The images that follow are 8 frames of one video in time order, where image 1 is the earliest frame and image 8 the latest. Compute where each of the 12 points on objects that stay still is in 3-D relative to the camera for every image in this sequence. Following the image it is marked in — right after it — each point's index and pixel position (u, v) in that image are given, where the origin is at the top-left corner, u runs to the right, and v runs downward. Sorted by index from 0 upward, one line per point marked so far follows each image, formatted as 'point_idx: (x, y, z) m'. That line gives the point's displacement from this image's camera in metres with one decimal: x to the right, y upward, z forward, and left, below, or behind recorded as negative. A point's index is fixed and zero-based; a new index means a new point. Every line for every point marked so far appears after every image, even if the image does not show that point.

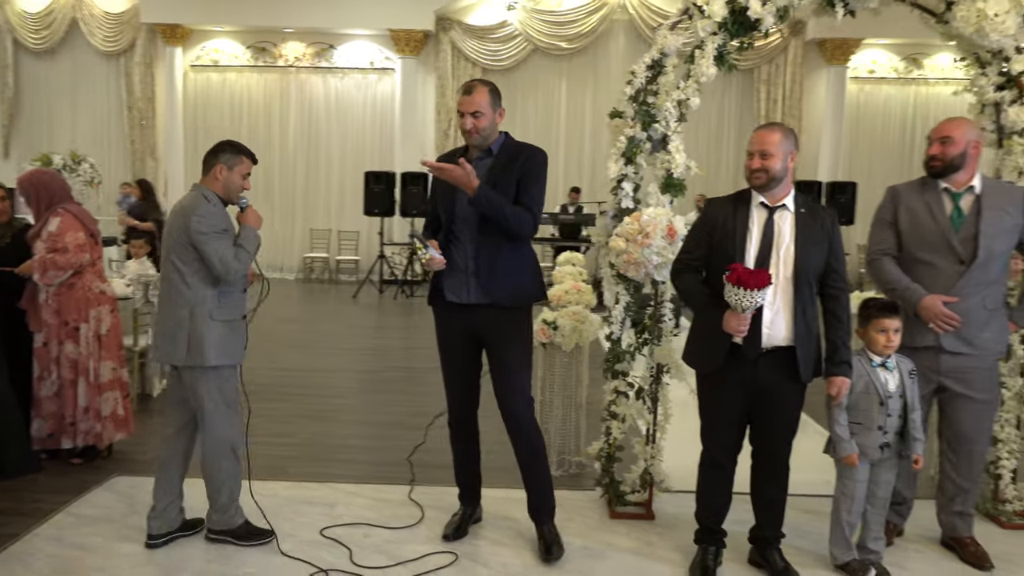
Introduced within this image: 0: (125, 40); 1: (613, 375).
0: (-6.2, +4.0, +13.6) m
1: (+0.5, -0.4, +3.8) m
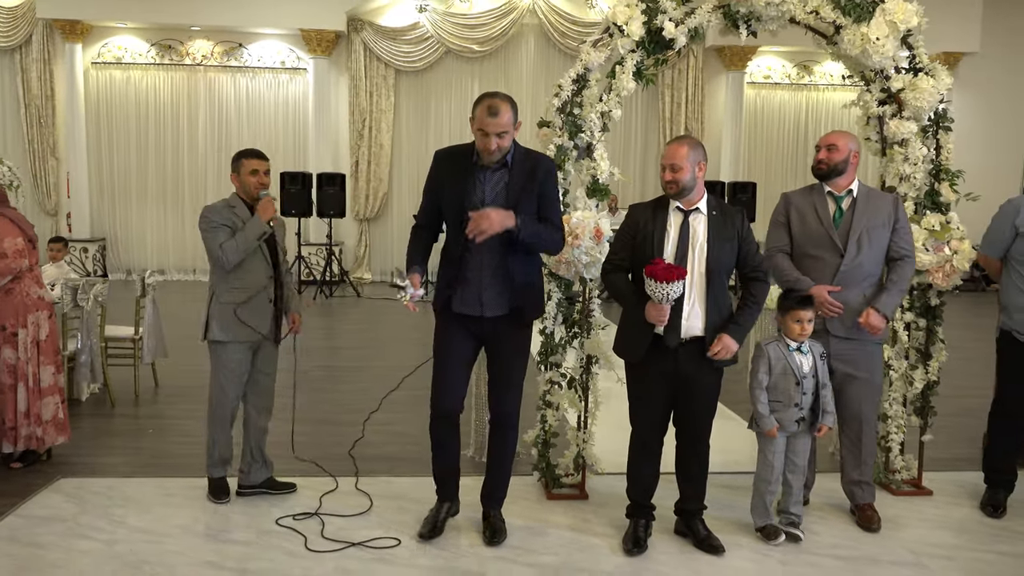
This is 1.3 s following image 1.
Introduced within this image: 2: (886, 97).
0: (-7.6, +3.9, +13.1) m
1: (+0.2, -0.4, +4.1) m
2: (+1.8, +0.9, +4.1) m
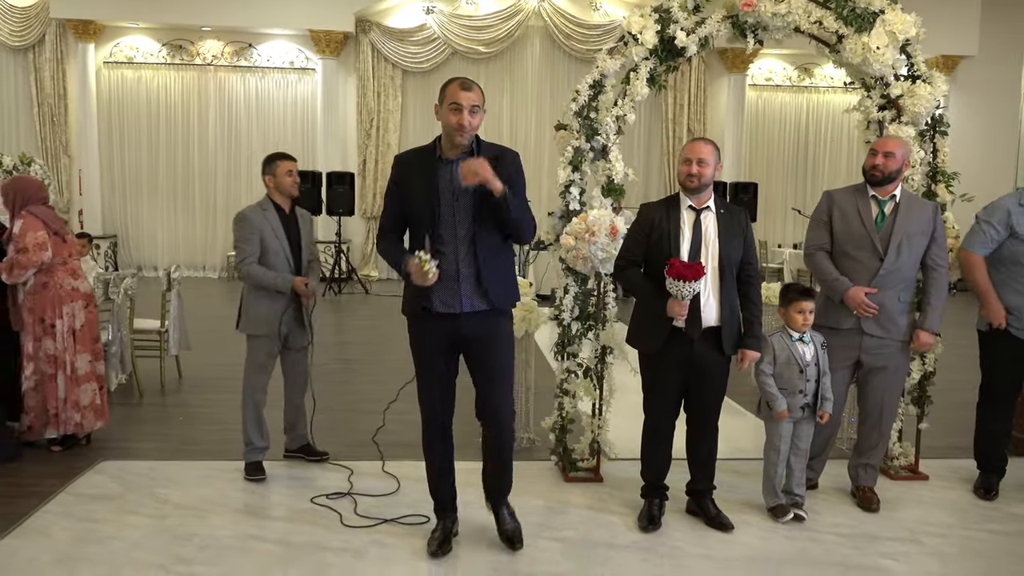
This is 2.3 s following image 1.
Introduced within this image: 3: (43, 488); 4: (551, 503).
0: (-7.5, +4.0, +13.3) m
1: (+0.3, -0.3, +4.3) m
2: (+1.9, +0.9, +4.3) m
3: (-2.2, -0.9, +3.9) m
4: (+0.2, -1.0, +3.9) m
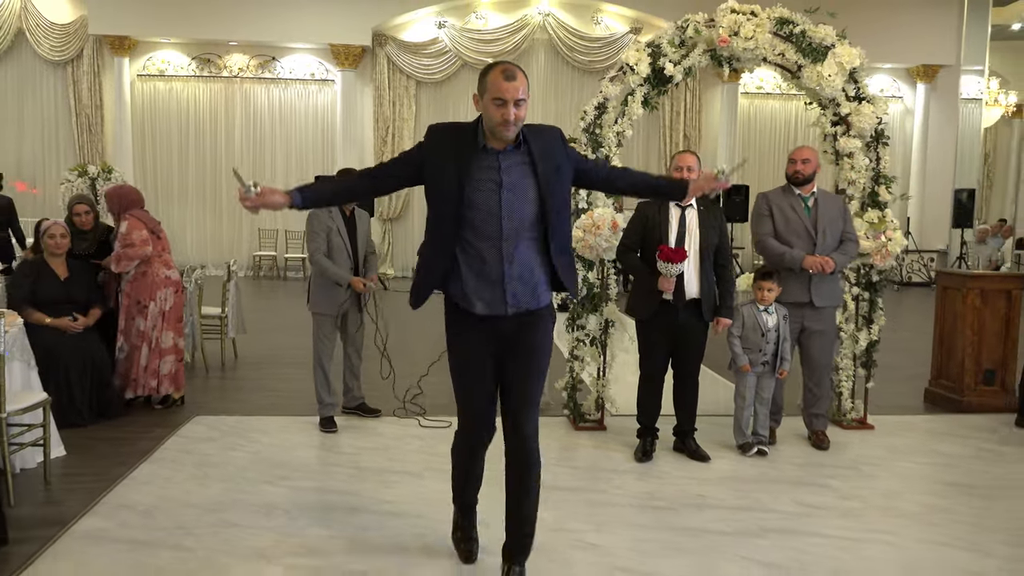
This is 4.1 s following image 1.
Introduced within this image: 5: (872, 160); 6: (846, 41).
0: (-7.4, +4.0, +14.3) m
1: (+0.4, -0.3, +5.2) m
2: (+2.0, +1.0, +5.3) m
3: (-2.0, -0.8, +4.9) m
4: (+0.3, -0.9, +4.8) m
5: (+2.2, +0.8, +5.3) m
6: (+2.0, +1.5, +5.2) m
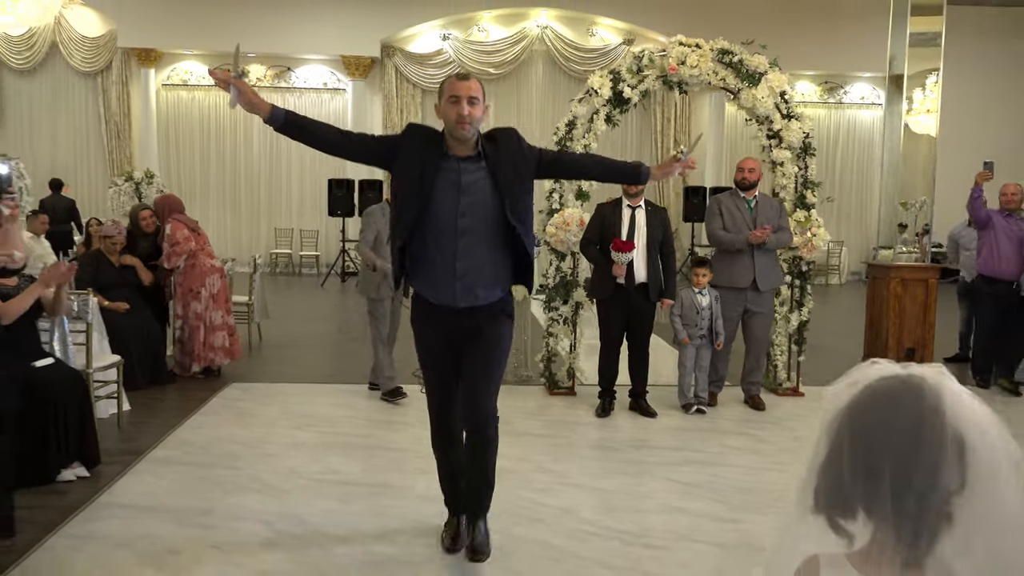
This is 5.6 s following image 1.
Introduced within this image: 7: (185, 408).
0: (-7.4, +4.1, +15.4) m
1: (+0.3, -0.2, +6.2) m
2: (+1.9, +1.1, +6.2) m
3: (-2.2, -0.7, +5.9) m
4: (+0.2, -0.8, +5.8) m
5: (+2.1, +0.9, +6.2) m
6: (+1.9, +1.6, +6.1) m
7: (-2.1, -0.8, +5.5) m
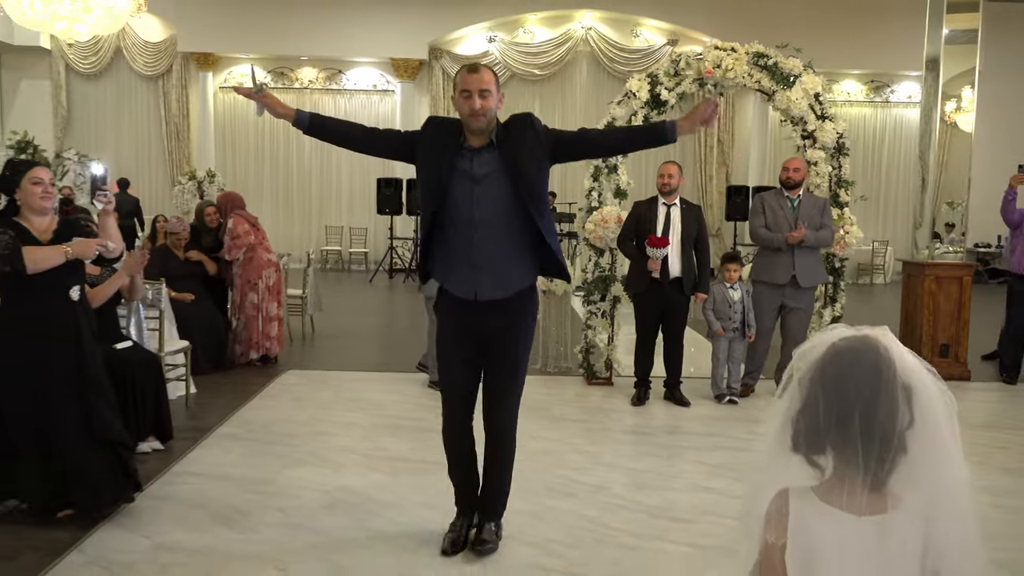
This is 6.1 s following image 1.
0: (-6.6, +4.2, +16.0) m
1: (+0.6, -0.1, +6.5) m
2: (+2.2, +1.2, +6.4) m
3: (-1.9, -0.7, +6.3) m
4: (+0.5, -0.8, +6.1) m
5: (+2.4, +0.9, +6.4) m
6: (+2.2, +1.6, +6.3) m
7: (-1.9, -0.7, +5.9) m
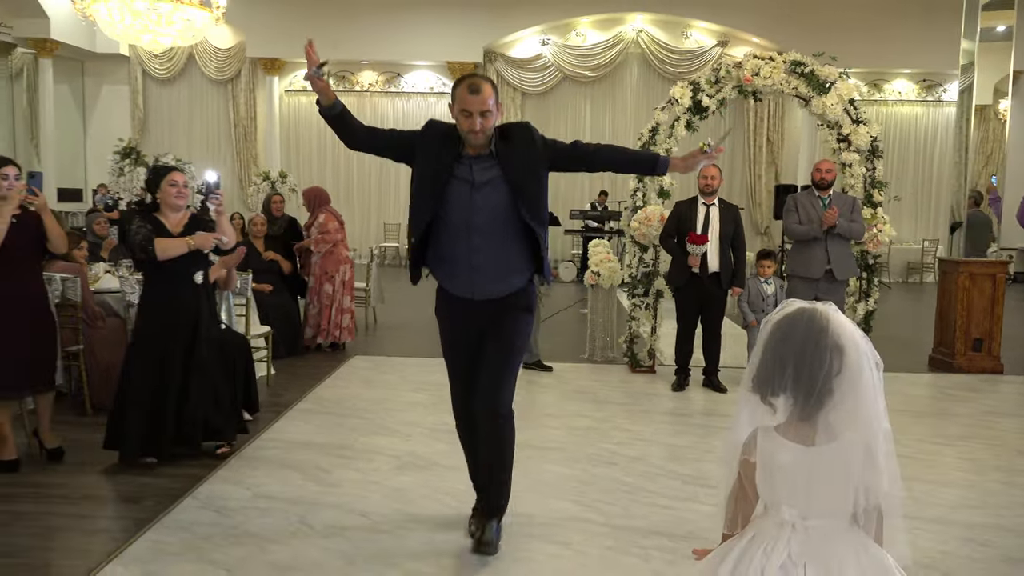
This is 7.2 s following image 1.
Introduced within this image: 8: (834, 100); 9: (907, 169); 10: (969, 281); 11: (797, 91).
0: (-5.5, +4.3, +16.9) m
1: (+1.0, -0.1, +6.9) m
2: (+2.6, +1.2, +6.8) m
3: (-1.5, -0.6, +6.9) m
4: (+0.9, -0.7, +6.6) m
5: (+2.8, +0.9, +6.8) m
6: (+2.6, +1.6, +6.7) m
7: (-1.5, -0.7, +6.5) m
8: (+2.5, +1.5, +6.6) m
9: (+7.6, +2.3, +16.5) m
10: (+3.9, +0.1, +7.2) m
11: (+2.3, +1.6, +6.7) m
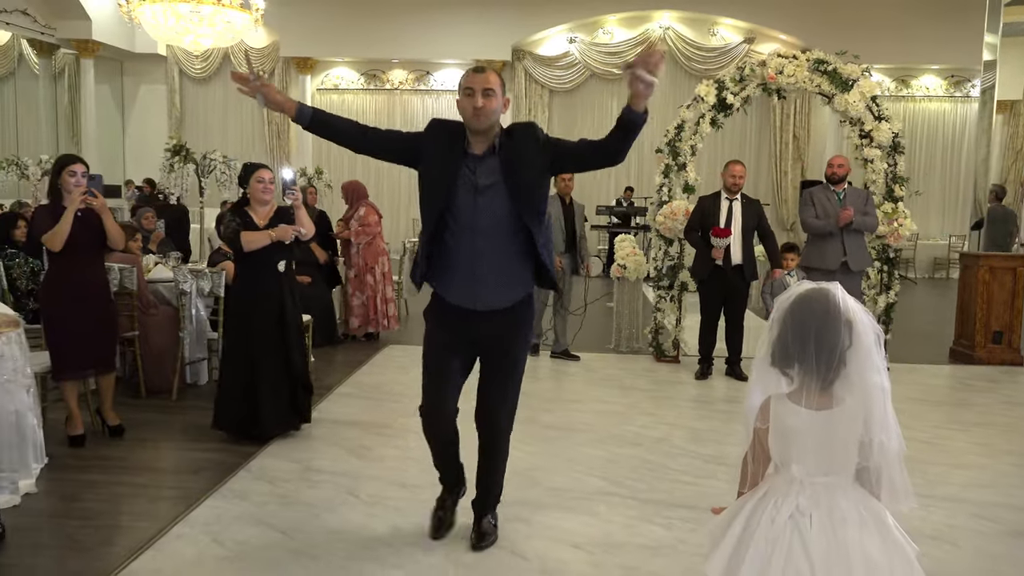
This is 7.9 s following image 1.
0: (-5.0, +4.4, +17.3) m
1: (+1.2, 0.0, +7.2) m
2: (+2.9, +1.3, +6.9) m
3: (-1.2, -0.5, +7.2) m
4: (+1.1, -0.7, +6.8) m
5: (+3.1, +1.0, +6.9) m
6: (+2.9, +1.7, +6.8) m
7: (-1.3, -0.6, +6.8) m
8: (+2.7, +1.5, +6.7) m
9: (+8.2, +2.4, +16.5) m
10: (+4.1, +0.1, +7.3) m
11: (+2.5, +1.6, +6.9) m
